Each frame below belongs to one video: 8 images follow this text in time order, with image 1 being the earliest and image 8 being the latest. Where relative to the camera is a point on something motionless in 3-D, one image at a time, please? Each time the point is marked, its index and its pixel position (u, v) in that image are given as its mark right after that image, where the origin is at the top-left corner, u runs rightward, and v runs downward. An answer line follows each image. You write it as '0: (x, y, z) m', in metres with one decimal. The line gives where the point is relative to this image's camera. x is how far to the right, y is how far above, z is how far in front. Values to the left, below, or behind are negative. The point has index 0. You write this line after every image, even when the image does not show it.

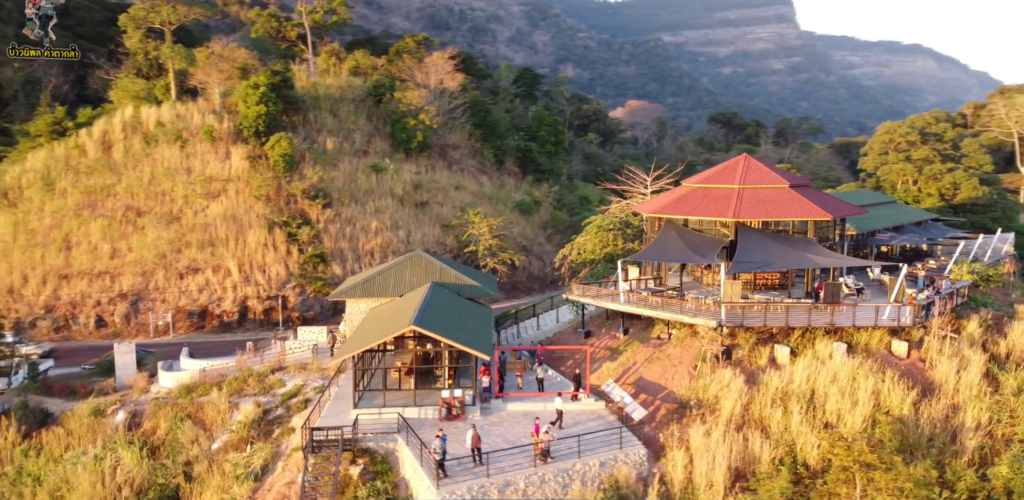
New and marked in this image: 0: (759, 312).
0: (+5.8, -1.5, +17.7) m
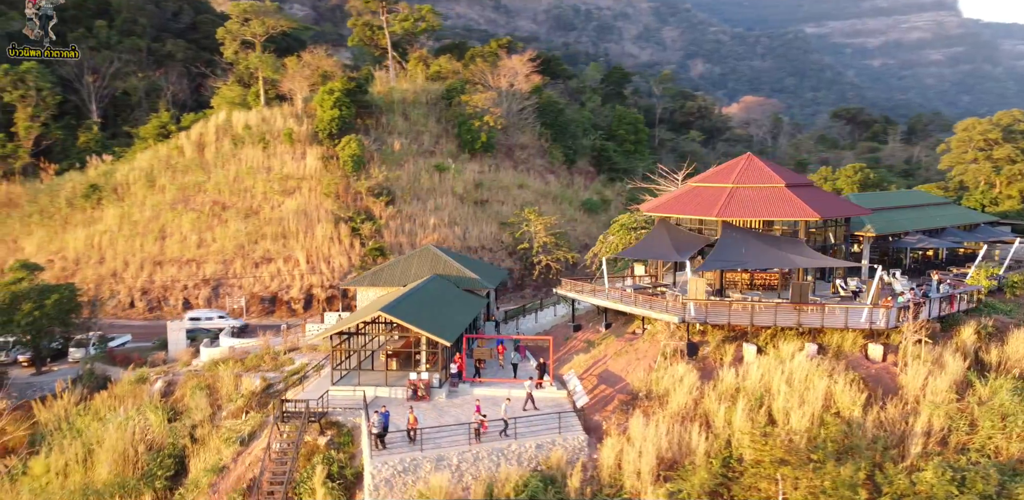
0: (+5.0, -1.4, +17.9) m
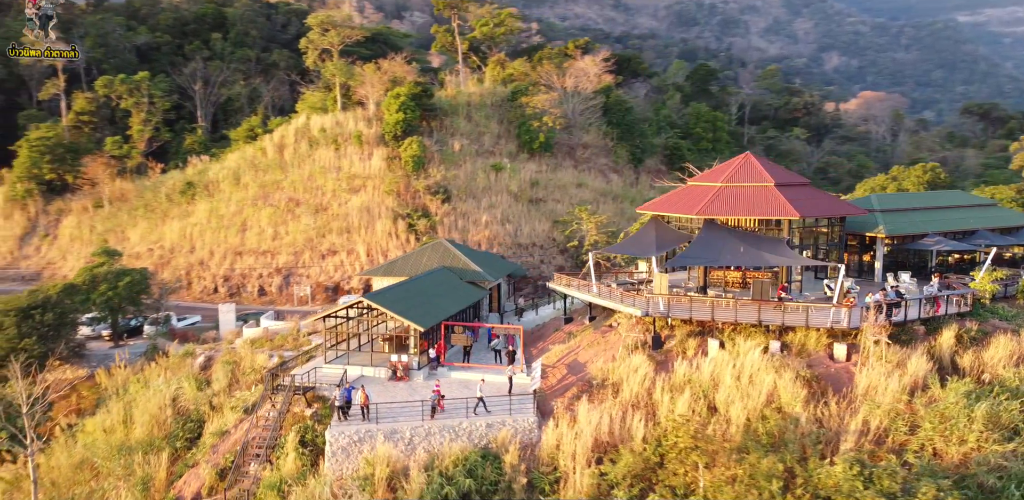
0: (+4.3, -1.4, +18.3) m
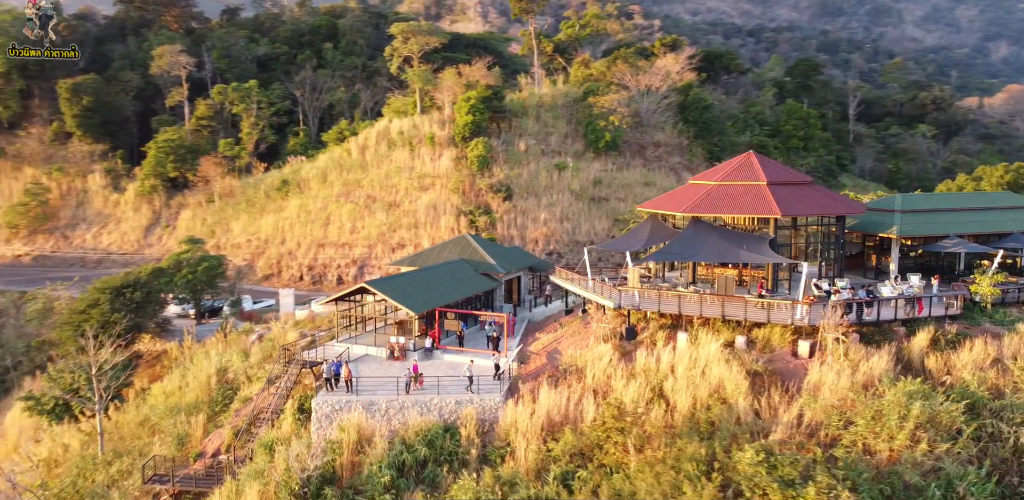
0: (+3.7, -1.2, +19.0) m
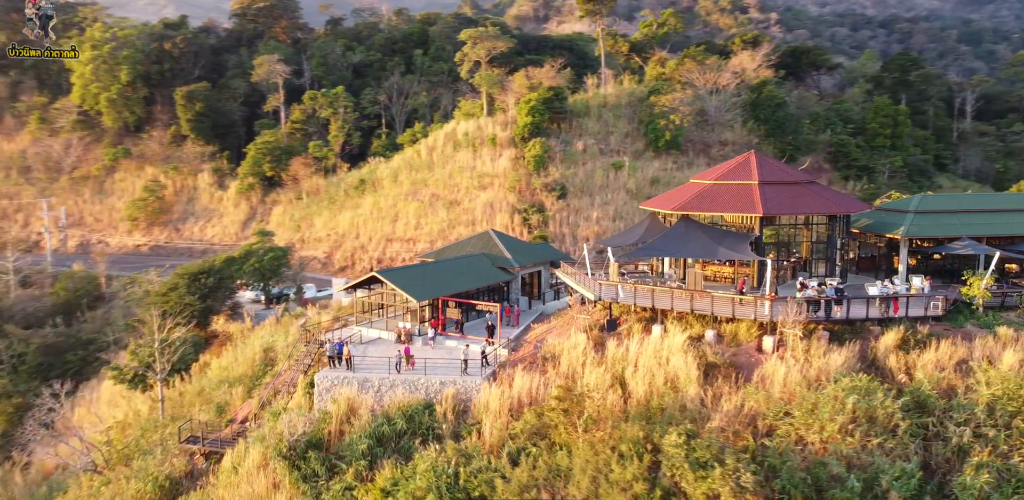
0: (+3.2, -1.1, +19.8) m
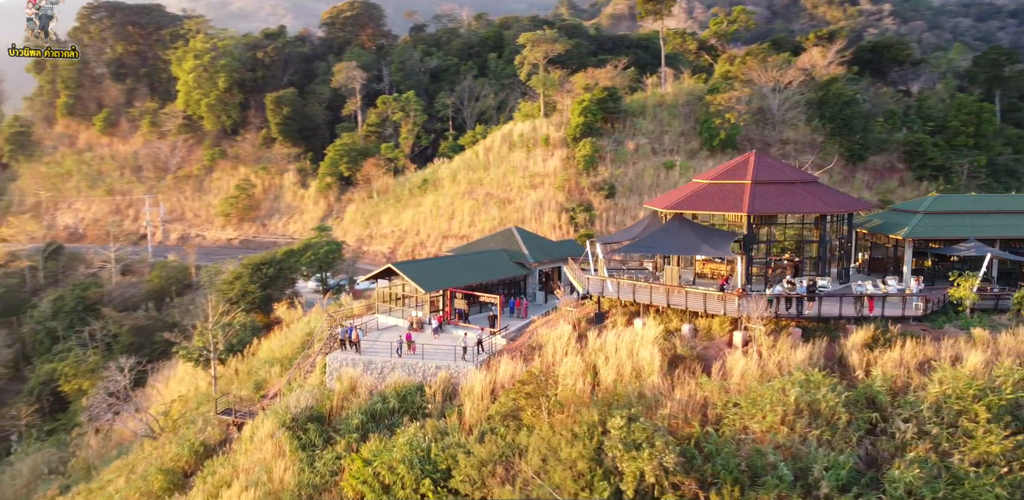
0: (+3.0, -1.0, +20.6) m
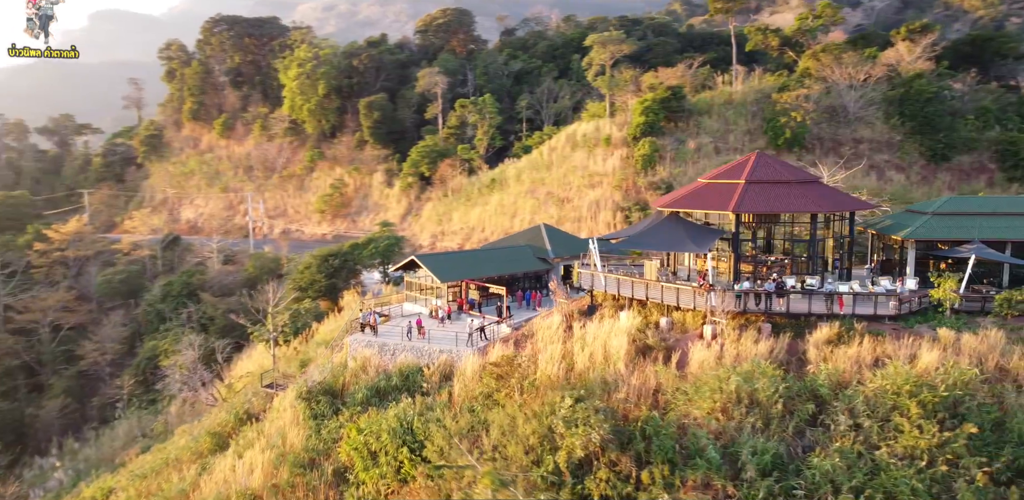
0: (+2.8, -0.9, +21.7) m
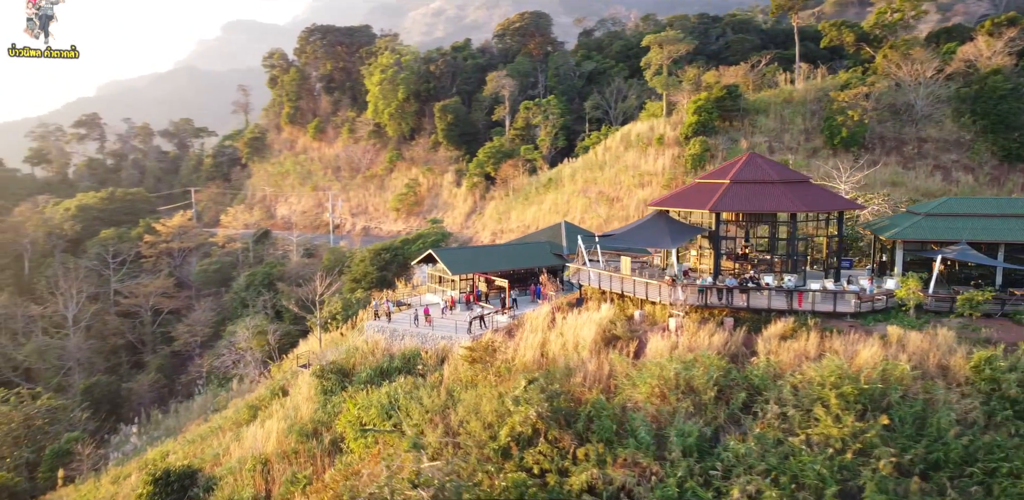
0: (+2.5, -0.7, +22.8) m
